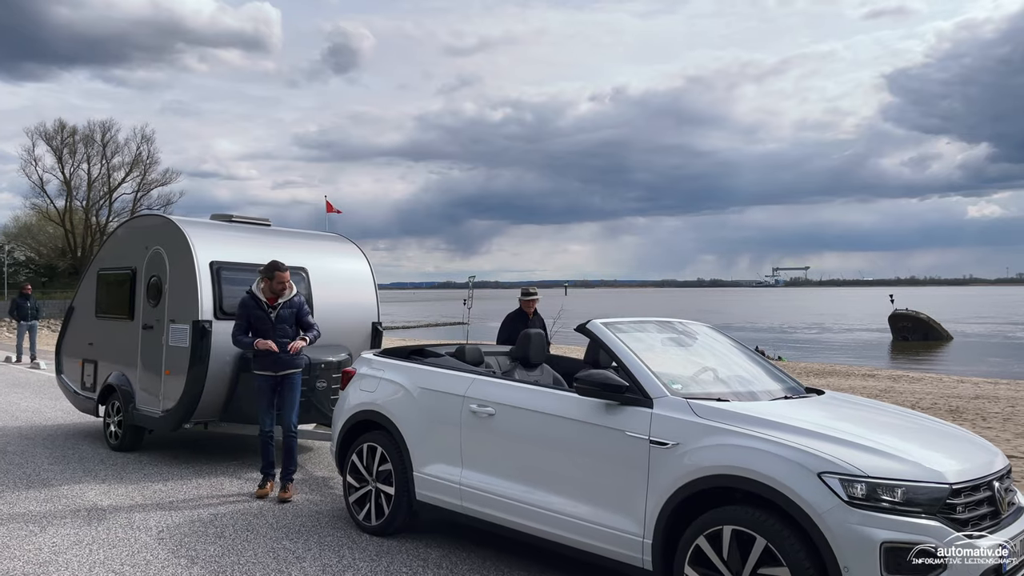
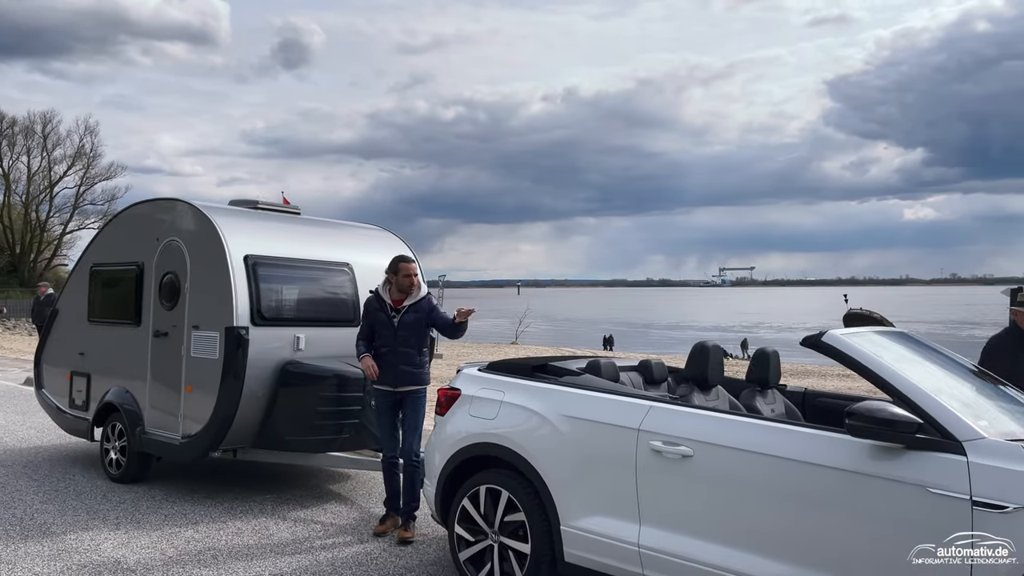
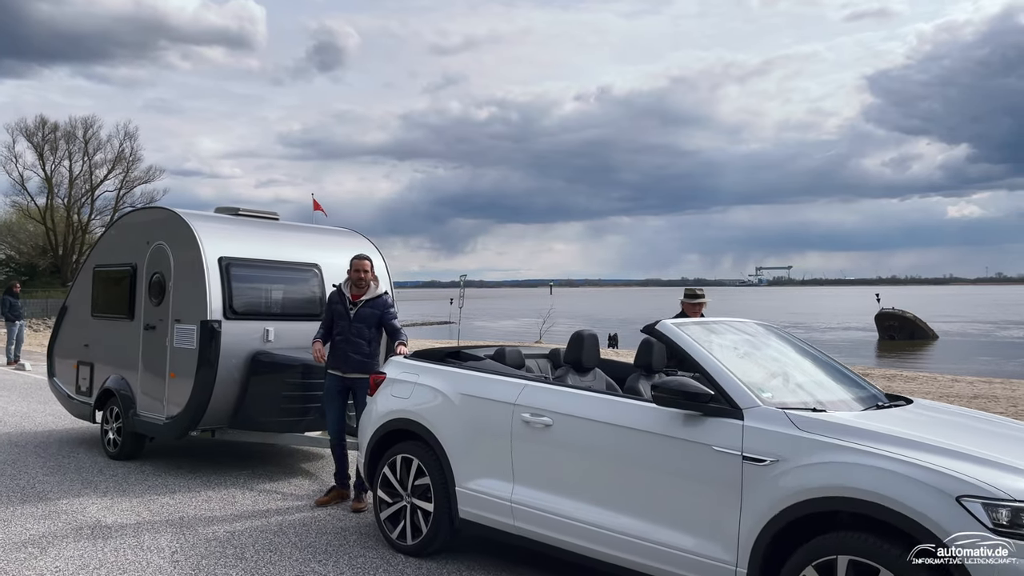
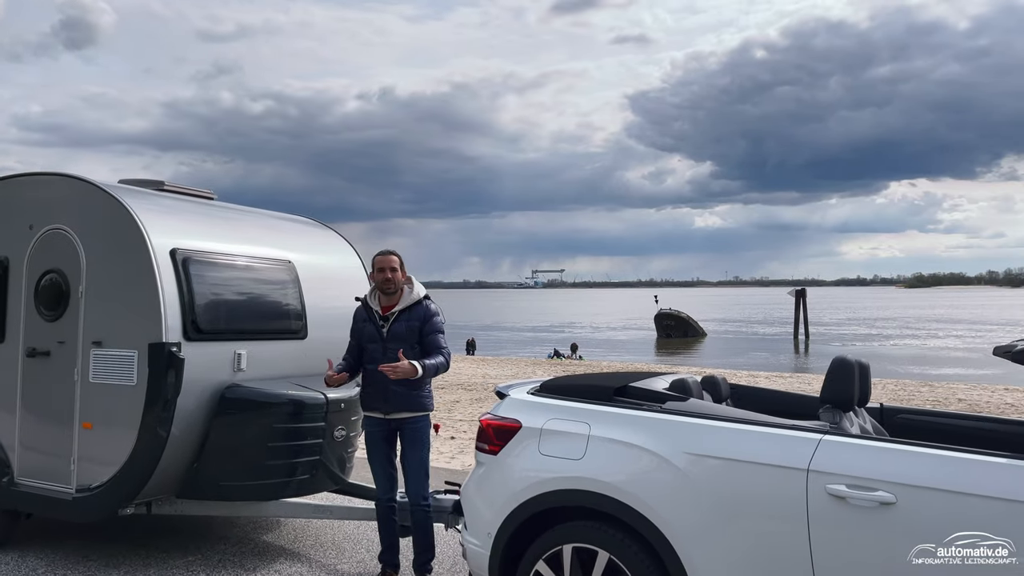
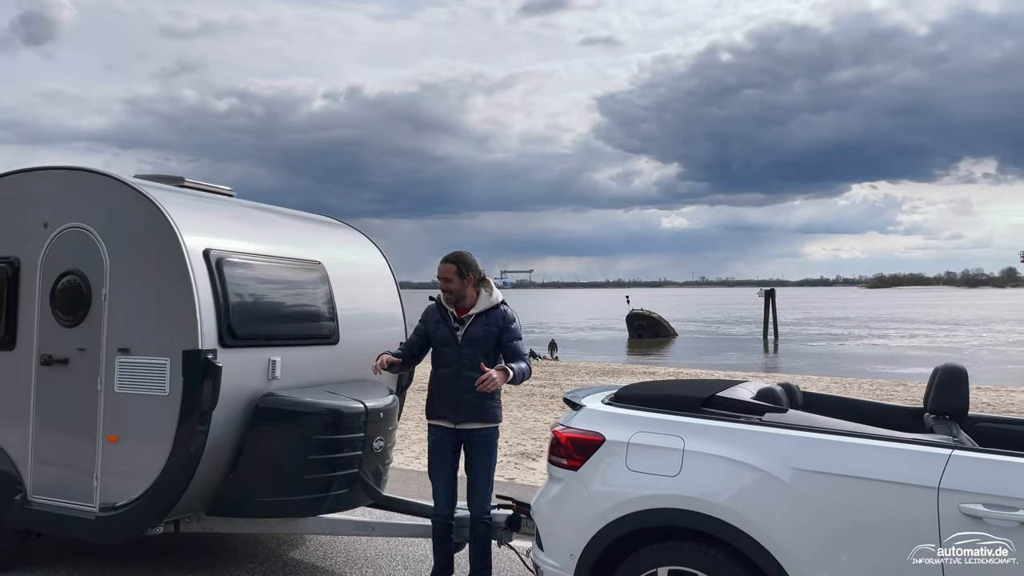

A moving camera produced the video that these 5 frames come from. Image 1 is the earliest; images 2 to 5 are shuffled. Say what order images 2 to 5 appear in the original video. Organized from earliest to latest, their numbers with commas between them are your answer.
3, 2, 4, 5
